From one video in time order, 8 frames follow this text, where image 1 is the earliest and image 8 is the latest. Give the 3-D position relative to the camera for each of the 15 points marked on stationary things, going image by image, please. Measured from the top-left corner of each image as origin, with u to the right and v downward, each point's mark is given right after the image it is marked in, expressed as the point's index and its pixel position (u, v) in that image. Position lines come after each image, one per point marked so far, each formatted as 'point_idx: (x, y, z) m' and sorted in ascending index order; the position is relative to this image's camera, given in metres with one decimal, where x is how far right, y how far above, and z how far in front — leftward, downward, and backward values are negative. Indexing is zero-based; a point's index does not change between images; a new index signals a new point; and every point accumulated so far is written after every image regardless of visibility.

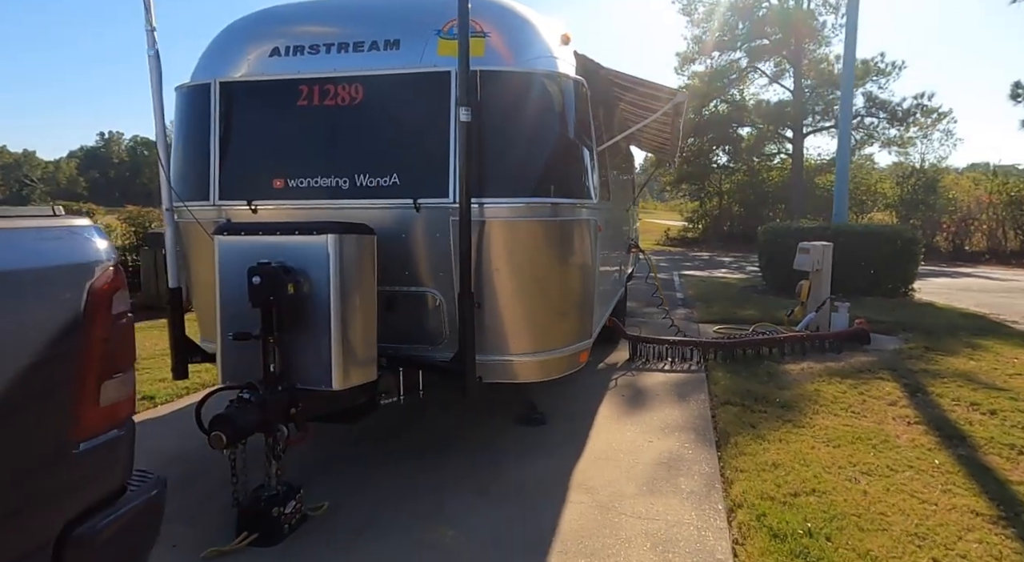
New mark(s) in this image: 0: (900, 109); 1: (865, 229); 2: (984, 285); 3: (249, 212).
0: (+13.4, +5.9, +18.8) m
1: (+5.9, +0.8, +9.0) m
2: (+9.3, -0.1, +10.6) m
3: (-1.6, +0.4, +3.3) m
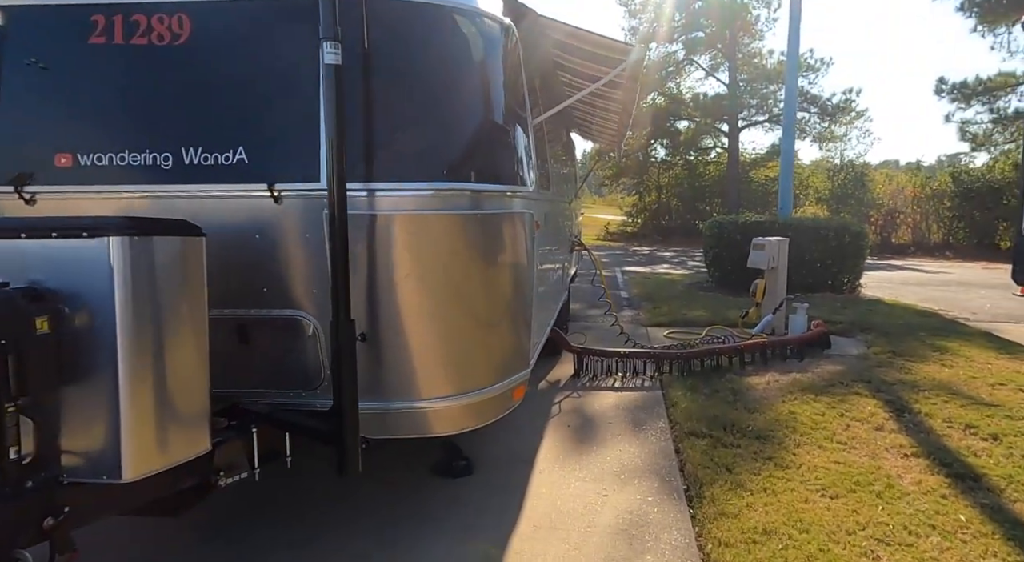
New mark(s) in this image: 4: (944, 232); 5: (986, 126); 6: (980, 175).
0: (+11.2, +6.2, +19.2) m
1: (+4.8, +0.9, +8.7) m
2: (+8.0, 0.0, +10.7) m
3: (-2.0, +0.3, +2.2) m
4: (+13.5, +1.5, +16.9) m
5: (+12.8, +4.2, +14.7) m
6: (+14.1, +3.2, +16.4) m
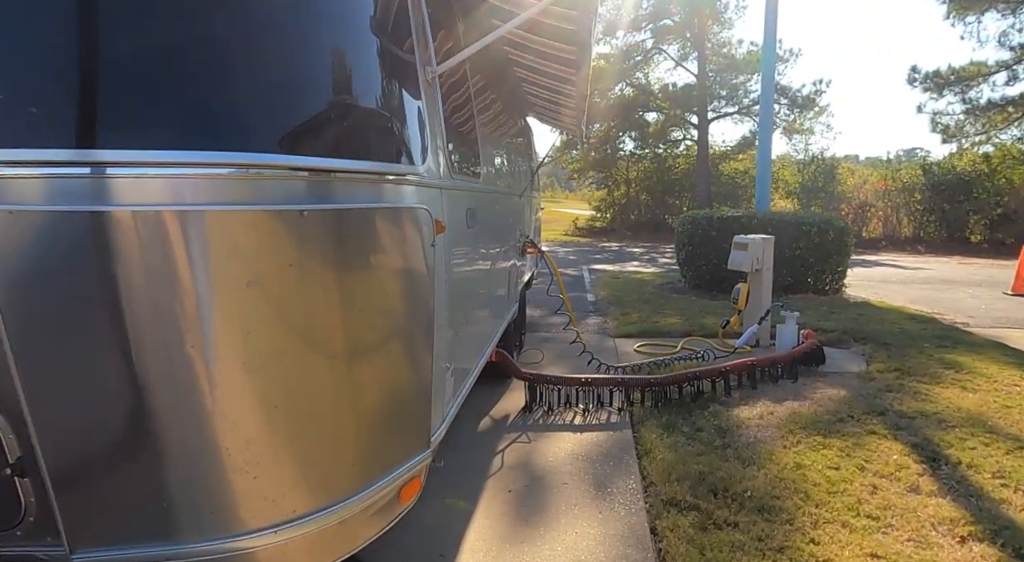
0: (+9.9, +6.4, +18.7) m
1: (+4.1, +0.9, +8.0) m
2: (+7.2, +0.1, +10.1) m
3: (-2.3, +0.2, +1.1) m
4: (+12.3, +1.7, +16.6) m
5: (+11.8, +4.3, +14.4) m
6: (+13.0, +3.4, +16.1) m
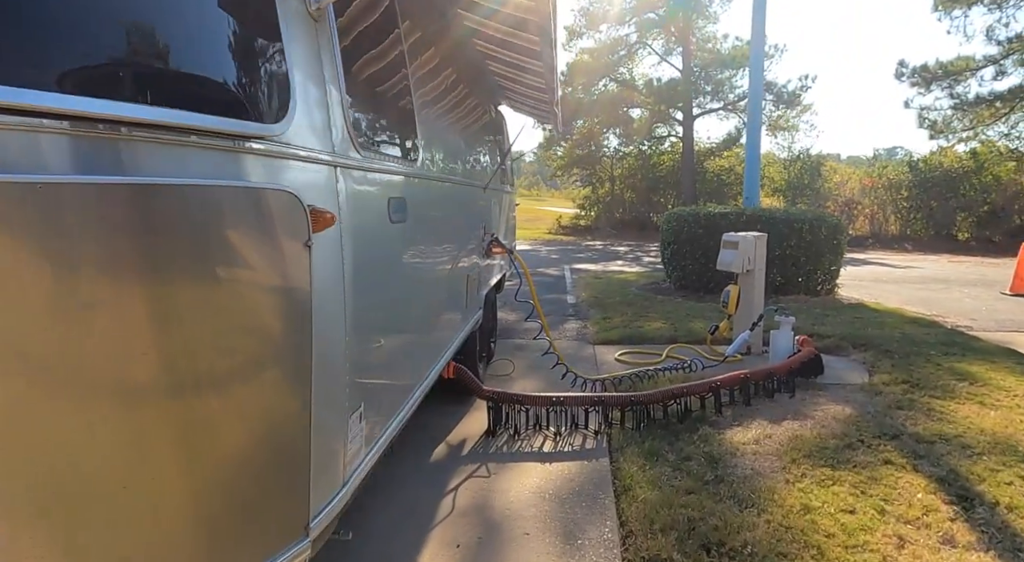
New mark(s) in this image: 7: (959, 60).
0: (+9.3, +6.4, +18.4) m
1: (+3.8, +0.9, +7.5) m
2: (+6.8, +0.1, +9.7) m
3: (-2.5, +0.1, +0.5) m
4: (+11.7, +1.7, +16.4) m
5: (+11.3, +4.4, +14.1) m
6: (+12.4, +3.4, +15.9) m
7: (+11.2, +5.5, +13.6) m
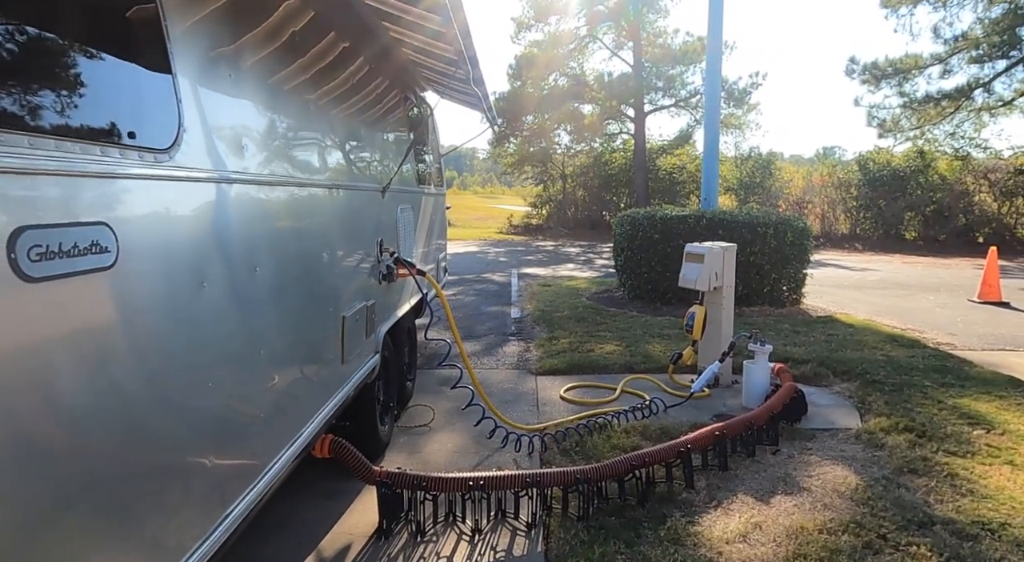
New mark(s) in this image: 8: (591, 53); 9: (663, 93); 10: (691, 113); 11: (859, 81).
0: (+7.5, +6.4, +18.1) m
1: (+2.9, +0.8, +6.8) m
2: (+5.8, 0.0, +9.3) m
3: (-2.7, -0.1, -0.7) m
4: (+10.2, +1.7, +16.3) m
5: (+9.8, +4.4, +14.0) m
6: (+10.9, +3.4, +15.8) m
7: (+9.8, +5.5, +13.5) m
8: (+2.7, +7.7, +18.2) m
9: (+5.1, +6.4, +18.4) m
10: (+6.3, +5.9, +19.0) m
11: (+8.9, +5.1, +14.0) m
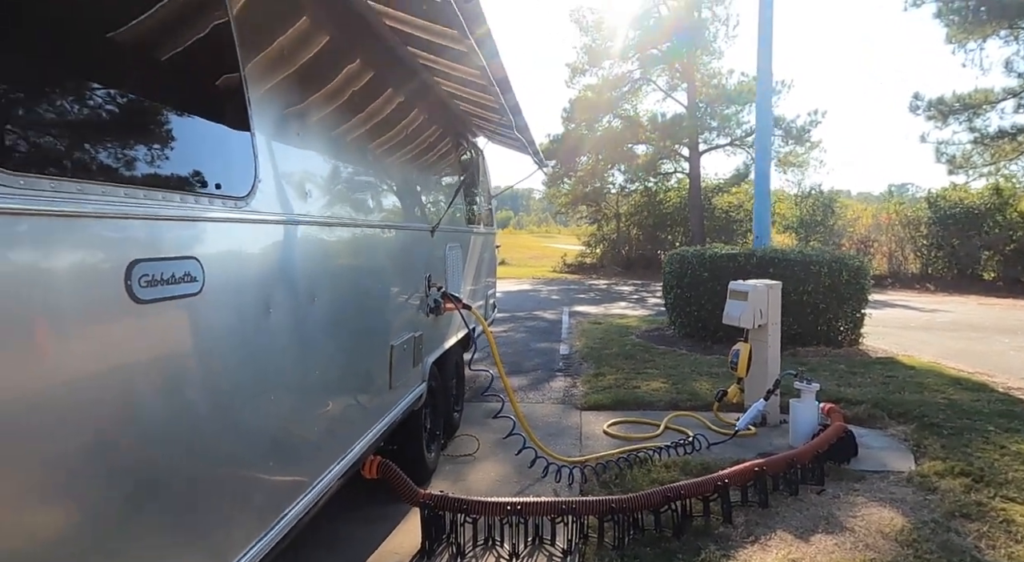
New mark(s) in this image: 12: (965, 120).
0: (+9.3, +5.1, +17.8) m
1: (+3.5, +0.3, +6.7) m
2: (+6.7, -0.7, +8.8) m
3: (-2.9, 0.0, -0.2) m
4: (+11.7, +0.5, +15.5) m
5: (+11.2, +3.3, +13.4) m
6: (+12.4, +2.3, +15.0) m
7: (+11.1, +4.5, +13.0) m
8: (+4.5, +6.3, +18.5) m
9: (+6.9, +5.0, +18.4) m
10: (+8.1, +4.5, +18.8) m
11: (+10.3, +4.1, +13.6) m
12: (+11.1, +3.9, +13.3) m
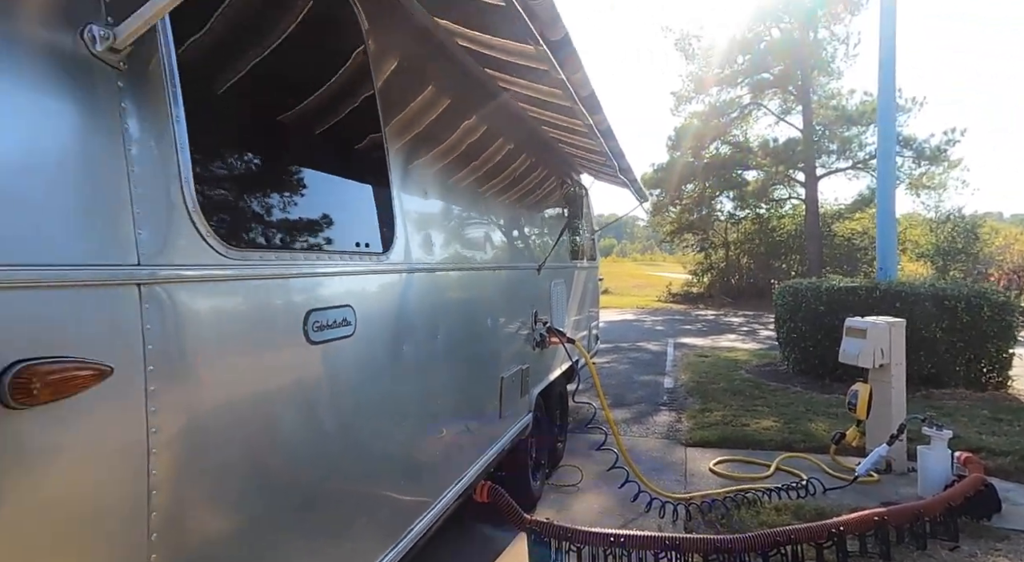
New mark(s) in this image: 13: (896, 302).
0: (+12.5, +4.1, +16.3) m
1: (+4.8, -0.1, +6.2) m
2: (+8.2, -1.1, +7.6) m
3: (-2.8, -0.1, +0.6) m
4: (+14.4, -0.2, +13.3) m
5: (+13.5, +2.6, +11.5) m
6: (+15.0, +1.5, +12.8) m
7: (+13.4, +3.9, +11.1) m
8: (+7.9, +5.3, +17.9) m
9: (+10.3, +4.1, +17.2) m
10: (+11.5, +3.5, +17.4) m
11: (+12.7, +3.4, +11.8) m
12: (+13.4, +3.3, +11.4) m
13: (+4.5, -0.2, +6.4) m
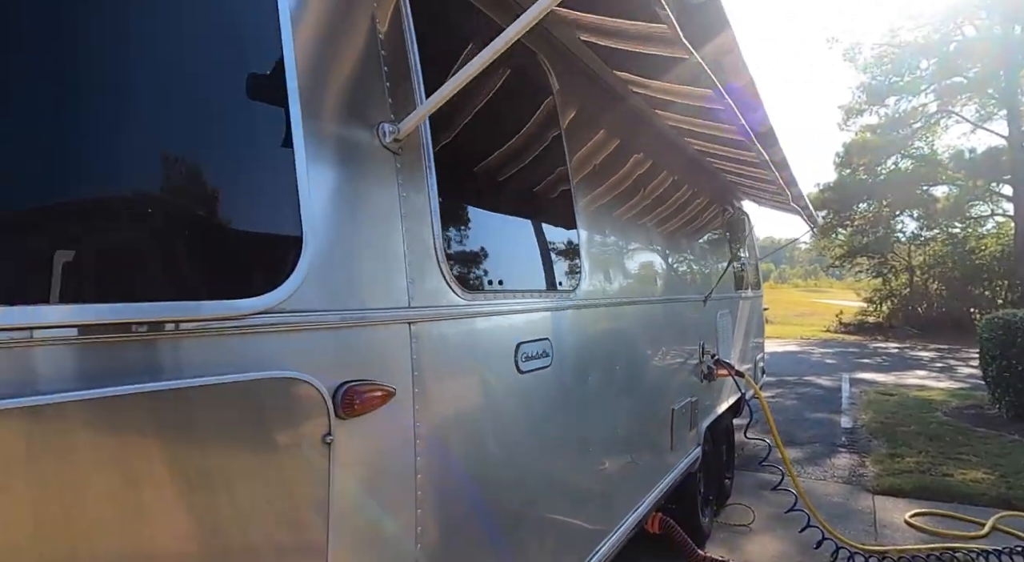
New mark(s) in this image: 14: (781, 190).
0: (+16.3, +3.5, +13.1) m
1: (+6.4, -0.4, +5.0) m
2: (+10.1, -1.5, +5.5) m
3: (-2.3, -0.2, +1.4) m
4: (+17.5, -0.8, +9.5) m
5: (+16.2, +2.2, +8.1) m
6: (+17.9, +1.0, +9.0) m
7: (+16.0, +3.4, +7.9) m
8: (+12.3, +4.6, +15.8) m
9: (+14.5, +3.3, +14.5) m
10: (+15.7, +2.8, +14.4) m
11: (+15.4, +2.9, +8.7) m
12: (+16.0, +2.8, +8.1) m
13: (+6.2, -0.5, +5.2) m
14: (+2.3, +0.7, +4.6) m
